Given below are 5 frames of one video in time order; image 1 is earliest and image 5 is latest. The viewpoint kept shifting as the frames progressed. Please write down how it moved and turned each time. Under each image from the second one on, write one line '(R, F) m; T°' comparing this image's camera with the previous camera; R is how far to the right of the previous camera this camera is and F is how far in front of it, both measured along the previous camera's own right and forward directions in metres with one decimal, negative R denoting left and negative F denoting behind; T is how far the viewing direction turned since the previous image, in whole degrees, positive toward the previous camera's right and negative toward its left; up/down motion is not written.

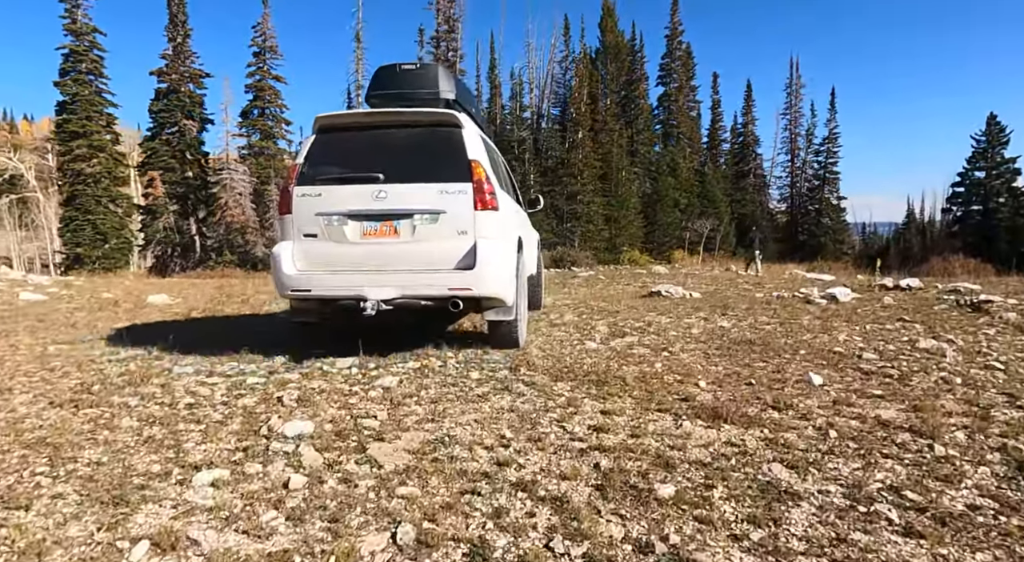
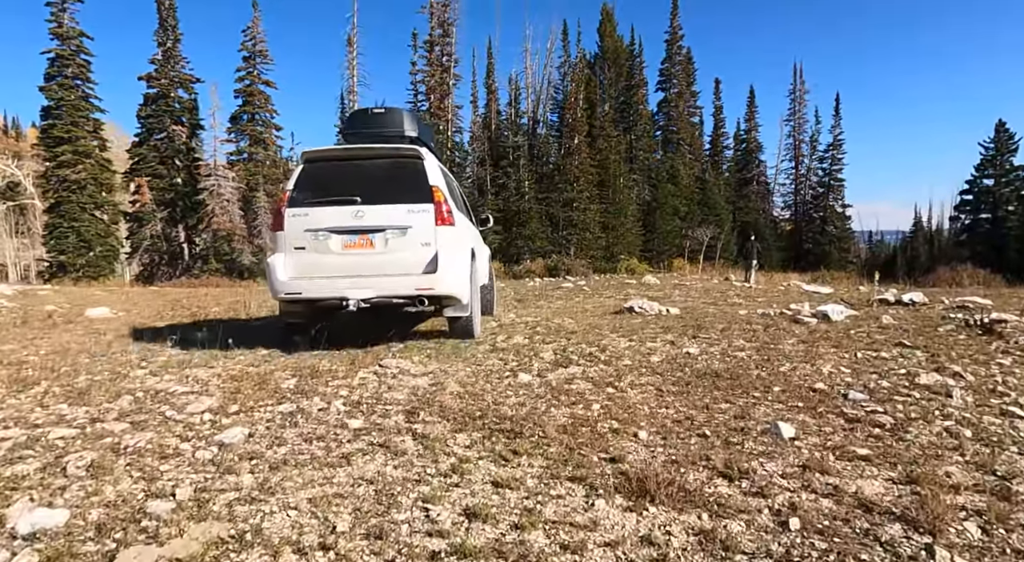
(+0.7, +0.9) m; -1°
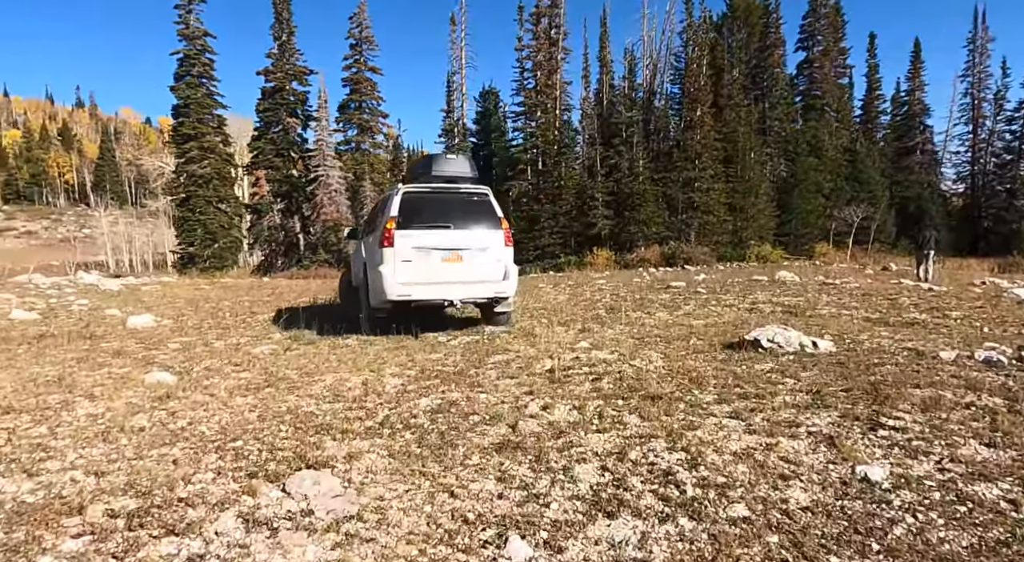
(+0.6, +2.5) m; -11°
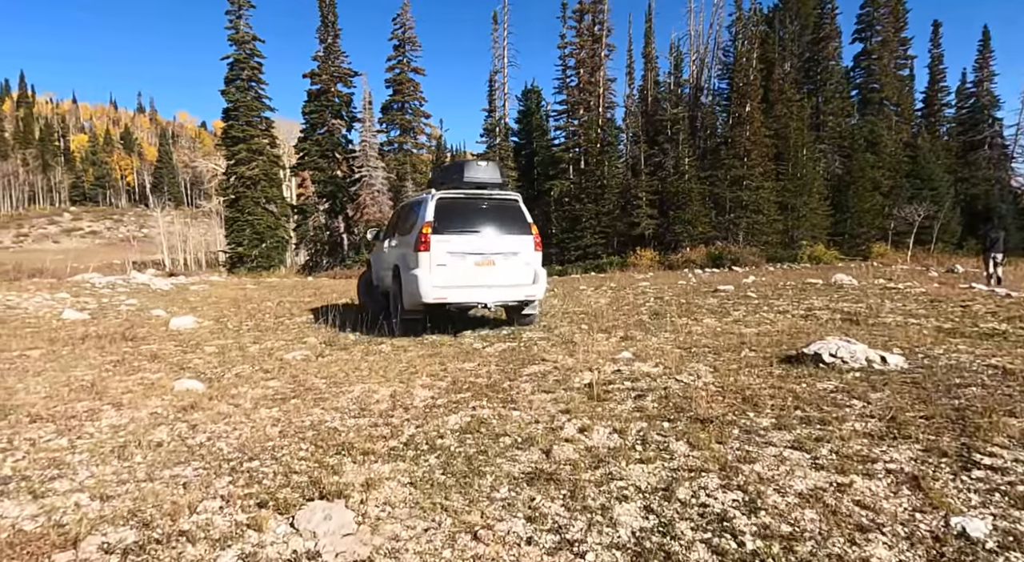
(0.0, +0.3) m; -4°
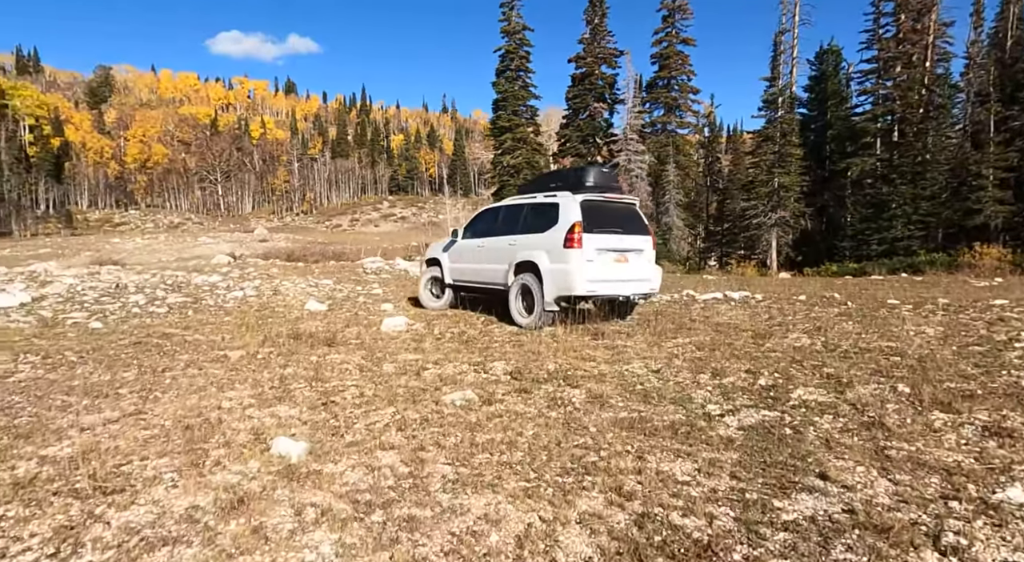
(+0.1, +2.5) m; -25°
